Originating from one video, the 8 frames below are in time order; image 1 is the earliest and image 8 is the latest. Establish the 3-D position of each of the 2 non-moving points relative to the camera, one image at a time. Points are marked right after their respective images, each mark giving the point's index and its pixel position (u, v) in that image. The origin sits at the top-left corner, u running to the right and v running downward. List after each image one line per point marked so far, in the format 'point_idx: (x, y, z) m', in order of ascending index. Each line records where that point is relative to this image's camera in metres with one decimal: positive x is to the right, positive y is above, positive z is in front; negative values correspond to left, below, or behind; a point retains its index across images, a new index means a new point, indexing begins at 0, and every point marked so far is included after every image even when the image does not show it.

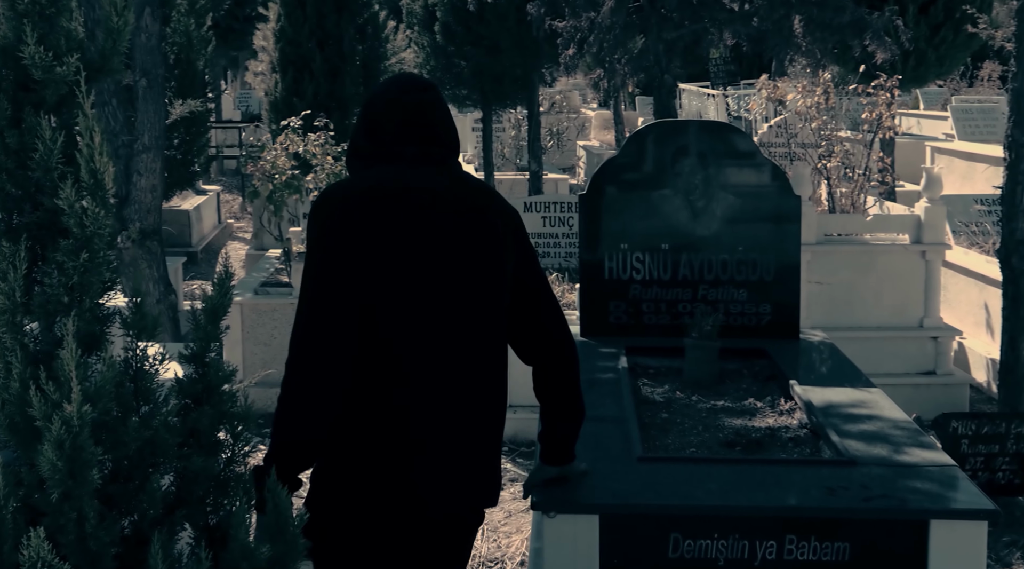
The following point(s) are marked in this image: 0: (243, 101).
0: (-4.4, +3.0, +19.0) m
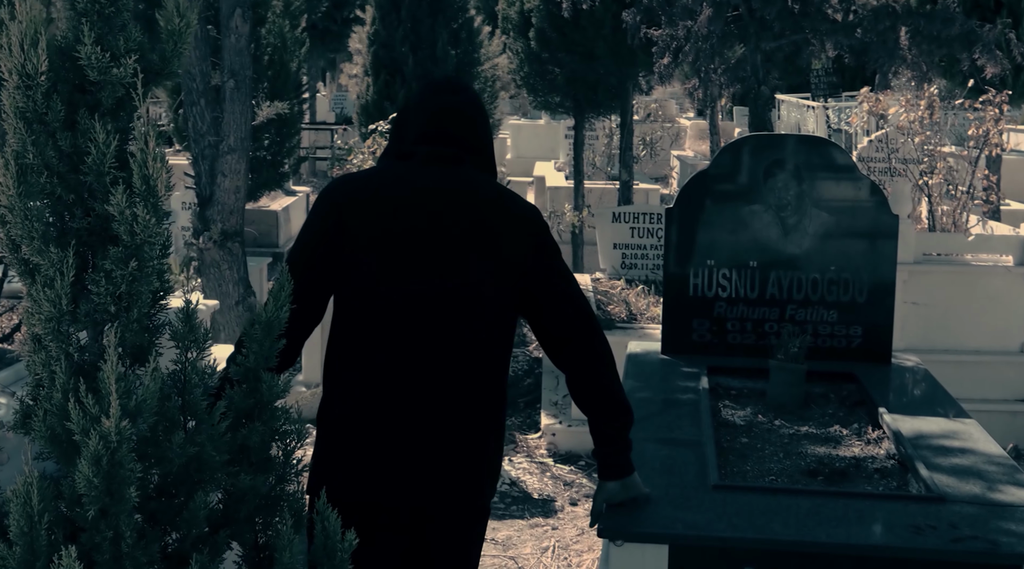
0: (-2.8, +3.0, +19.2) m
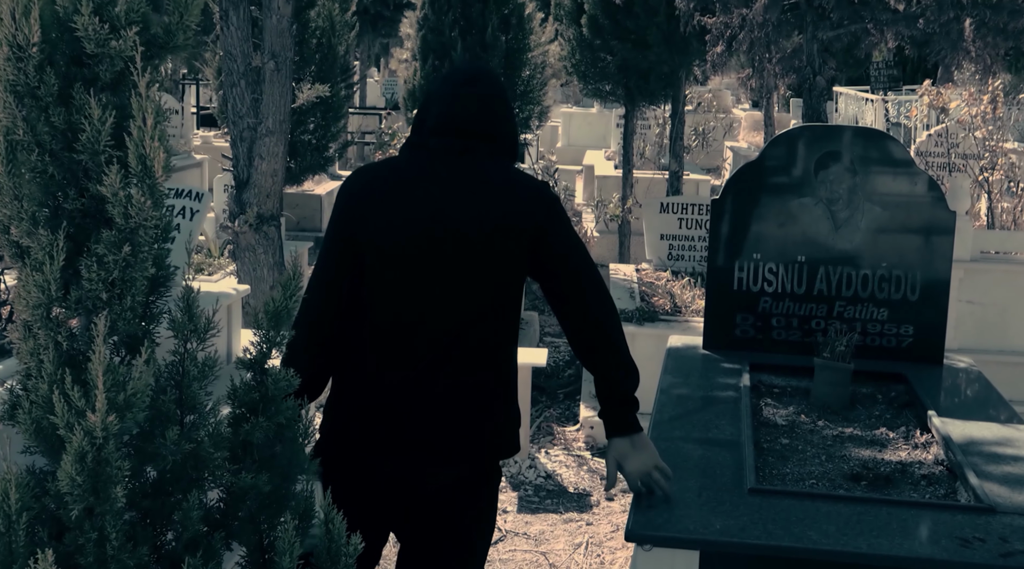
0: (-2.0, +3.2, +19.2) m
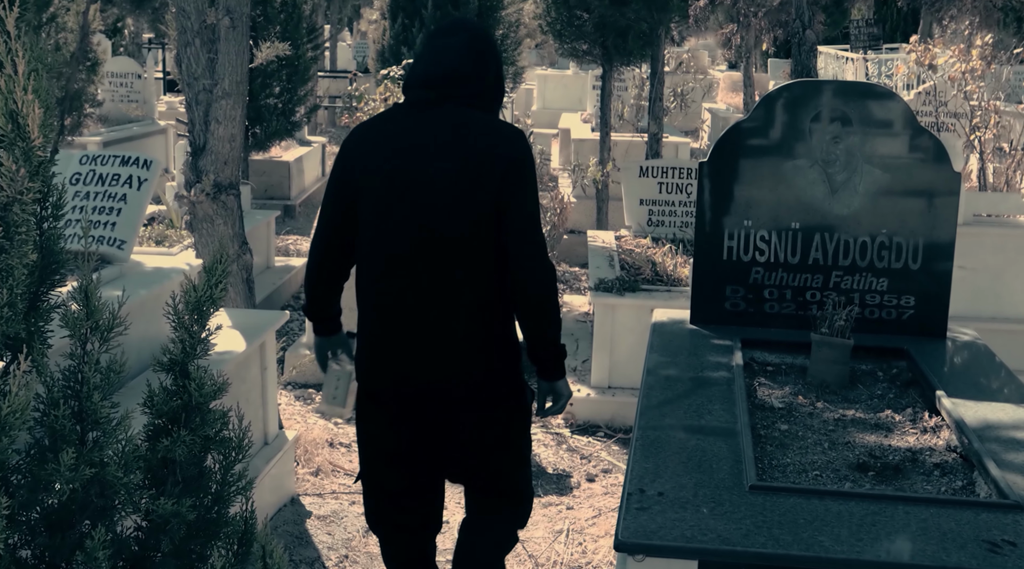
0: (-2.4, +3.7, +18.6) m
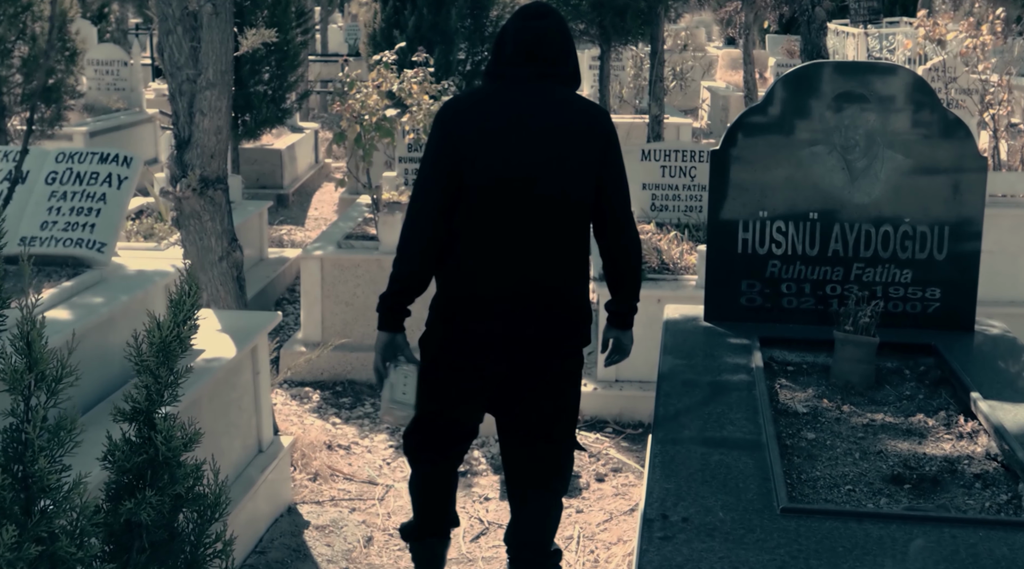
0: (-2.5, +3.9, +18.3) m
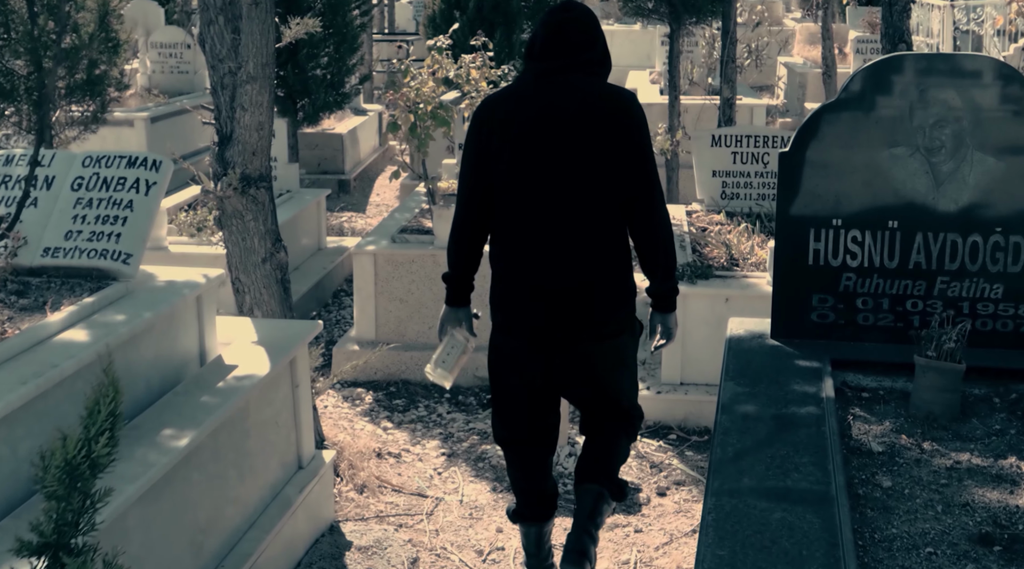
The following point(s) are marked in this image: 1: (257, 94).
0: (-1.5, +4.2, +18.0) m
1: (-1.3, +0.9, +5.8) m
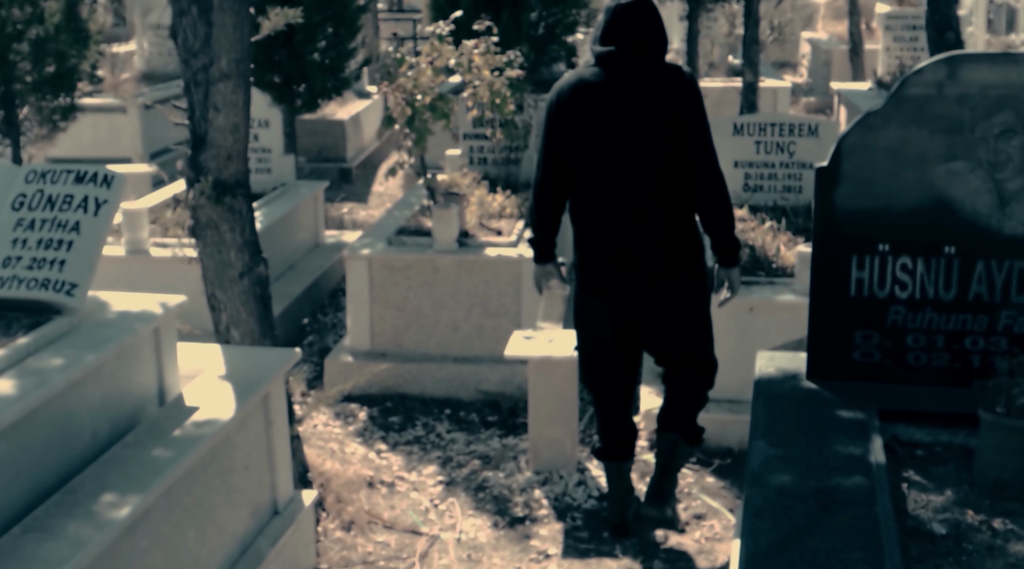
0: (-1.3, +4.4, +17.3) m
1: (-1.3, +0.9, +5.3) m
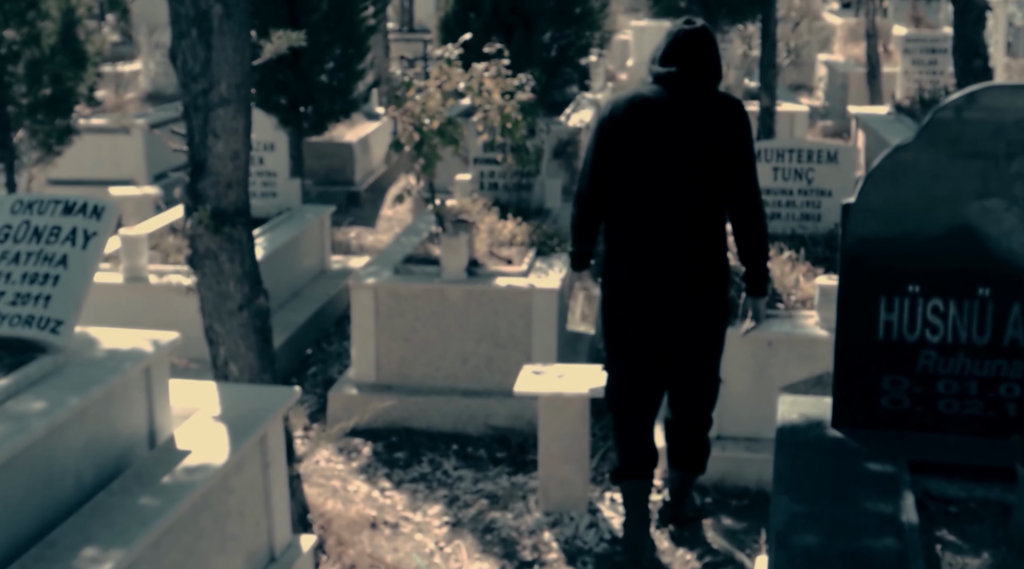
0: (-1.1, +4.0, +17.2) m
1: (-1.2, +0.7, +5.1) m
